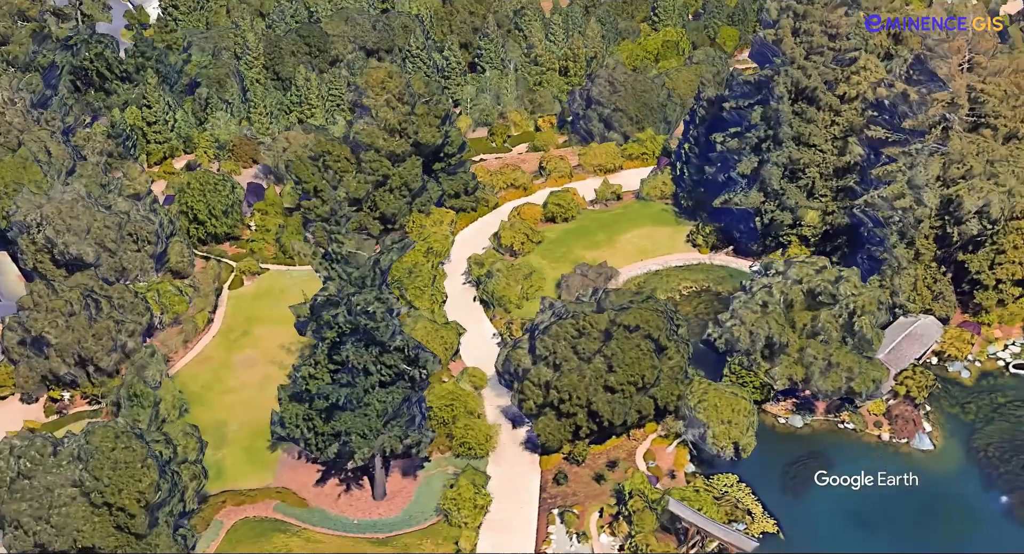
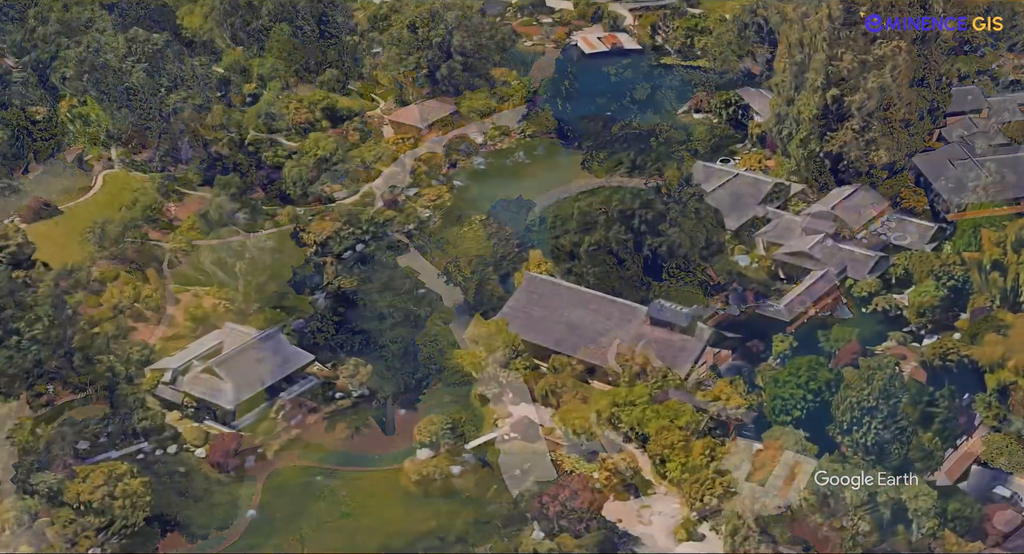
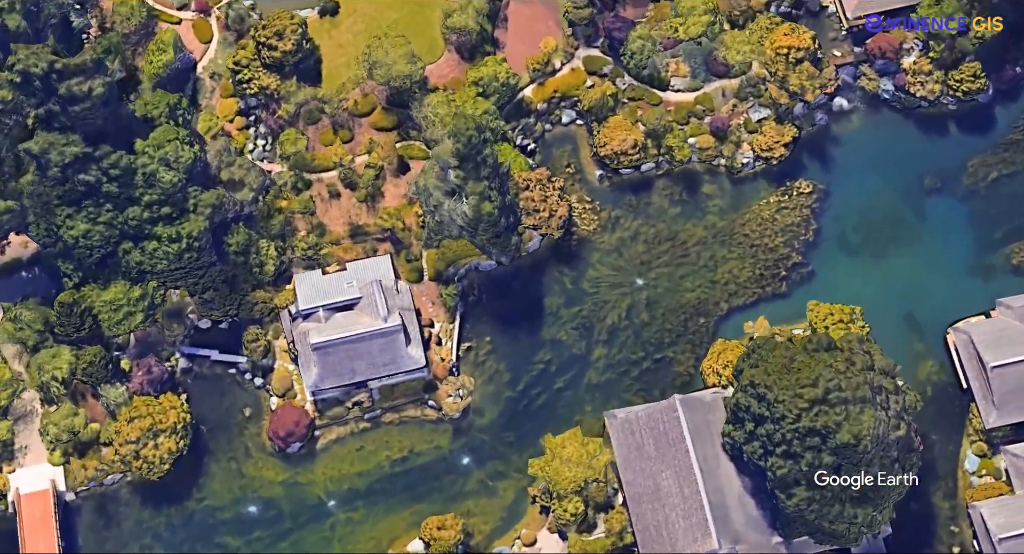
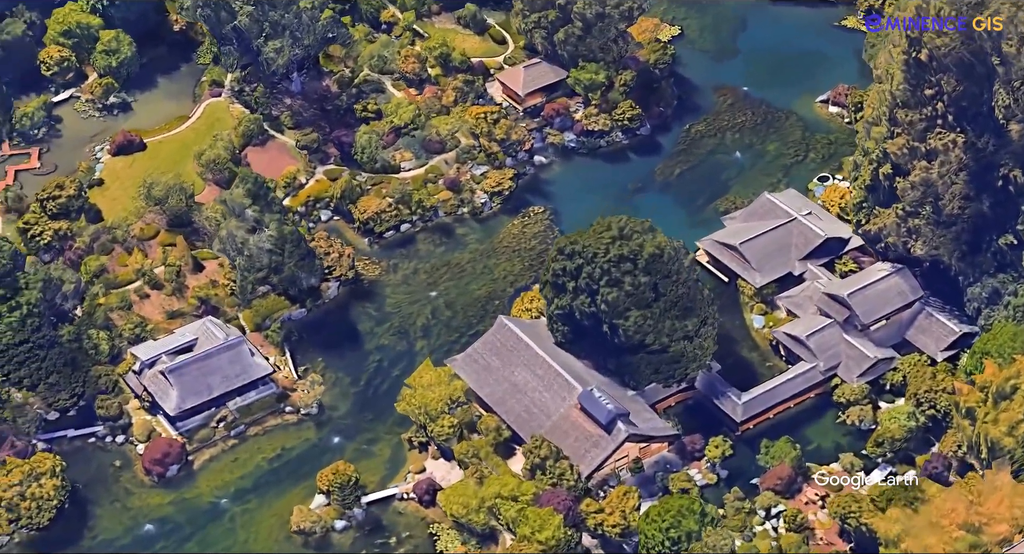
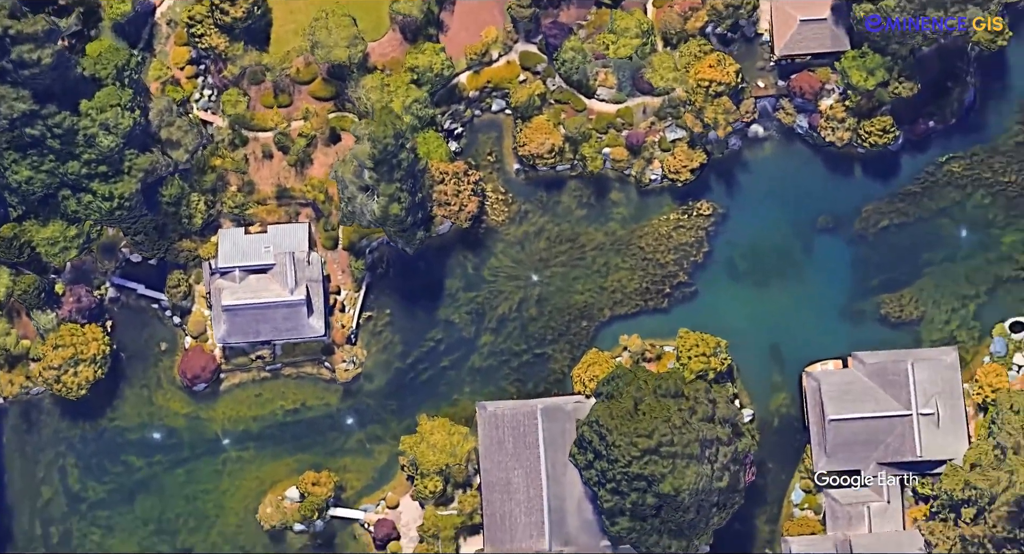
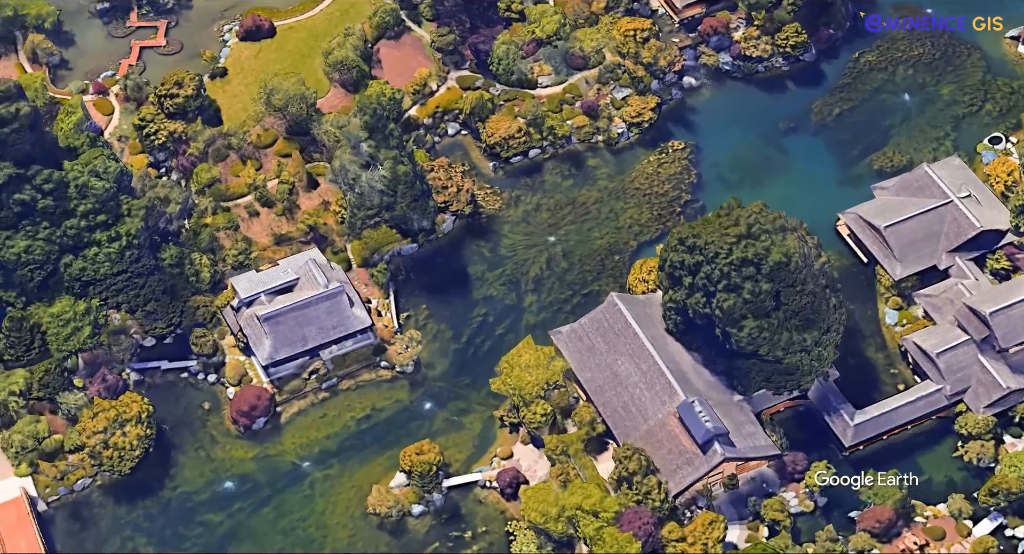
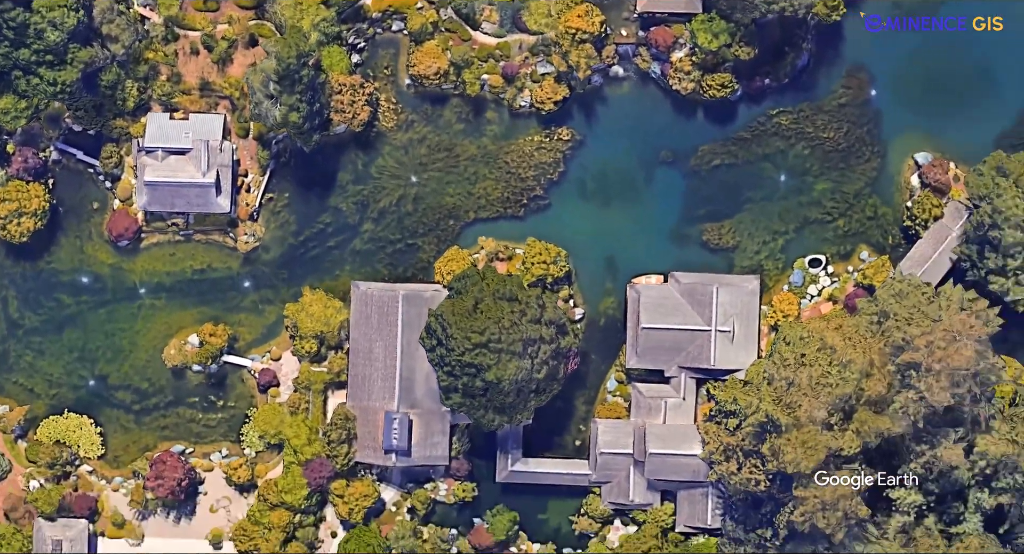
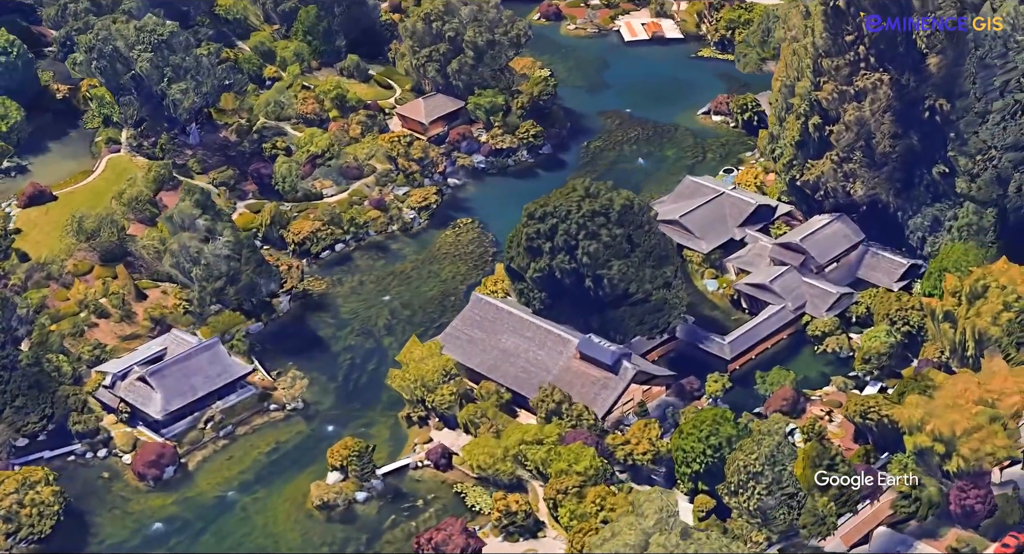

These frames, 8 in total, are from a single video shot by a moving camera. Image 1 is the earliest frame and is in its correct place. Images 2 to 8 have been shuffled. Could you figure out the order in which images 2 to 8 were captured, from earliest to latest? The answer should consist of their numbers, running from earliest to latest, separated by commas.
2, 8, 4, 6, 3, 5, 7
